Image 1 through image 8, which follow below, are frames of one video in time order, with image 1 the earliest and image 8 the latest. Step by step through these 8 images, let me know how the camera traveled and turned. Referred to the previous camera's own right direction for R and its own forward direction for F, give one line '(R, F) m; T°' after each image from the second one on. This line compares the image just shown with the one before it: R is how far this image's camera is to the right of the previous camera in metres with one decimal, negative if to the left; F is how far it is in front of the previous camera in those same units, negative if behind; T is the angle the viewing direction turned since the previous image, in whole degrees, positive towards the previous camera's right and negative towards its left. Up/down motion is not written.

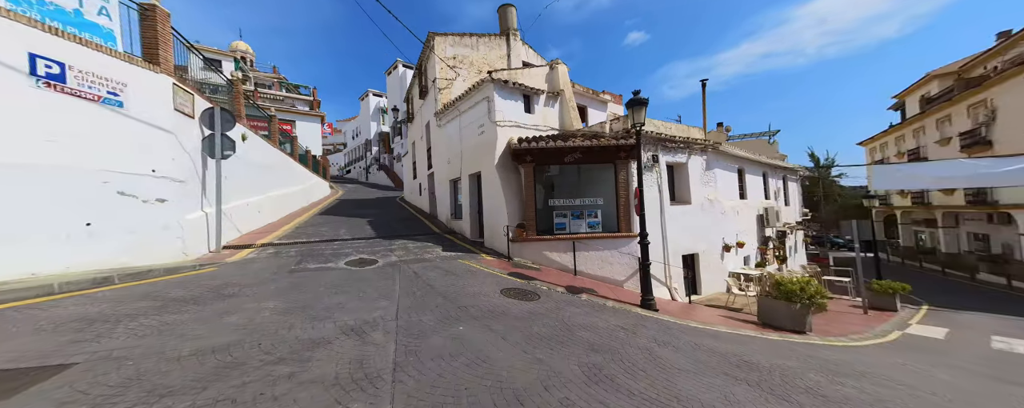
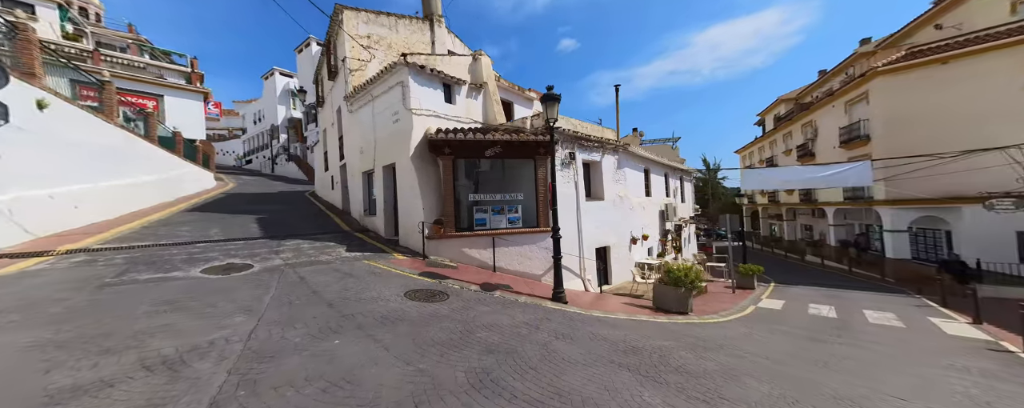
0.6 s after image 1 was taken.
(+0.2, +0.1) m; +12°
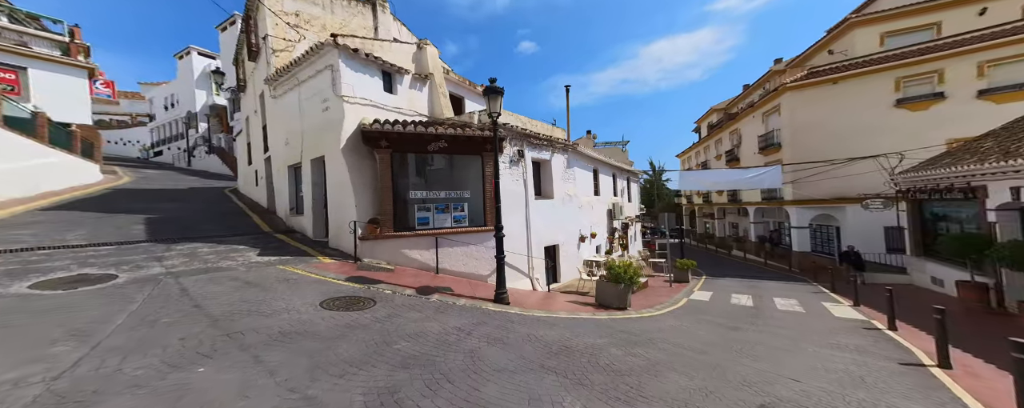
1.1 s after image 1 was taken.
(+0.2, +0.1) m; +8°
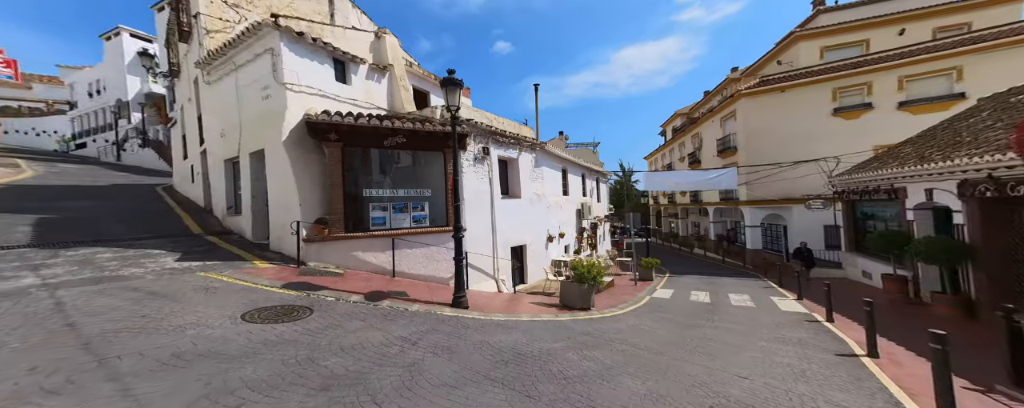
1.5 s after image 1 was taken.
(+0.2, +0.2) m; +5°
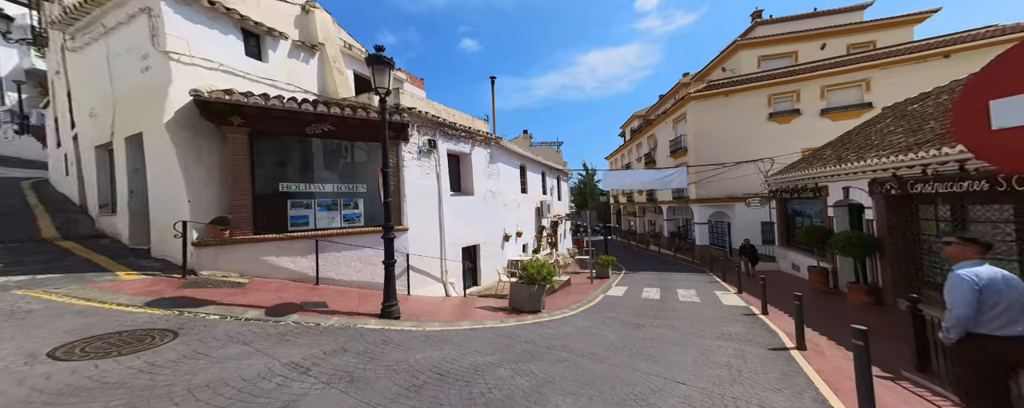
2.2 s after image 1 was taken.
(+0.4, +0.4) m; +7°
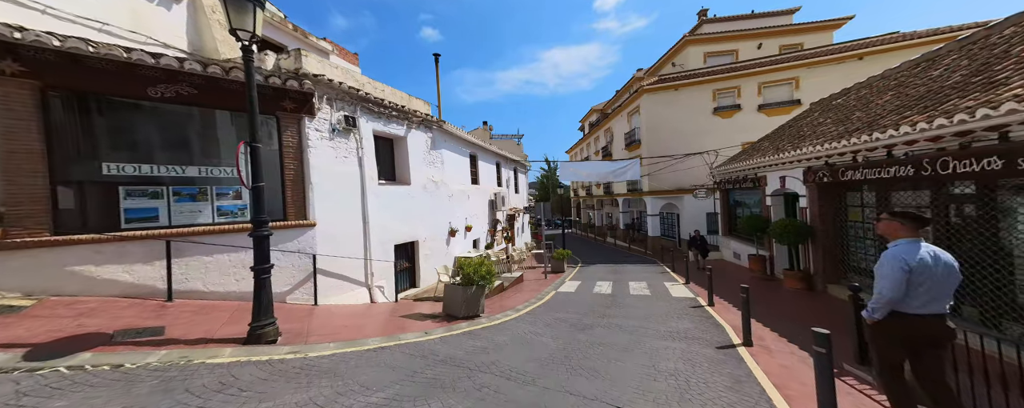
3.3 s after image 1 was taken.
(+0.6, +1.0) m; +7°
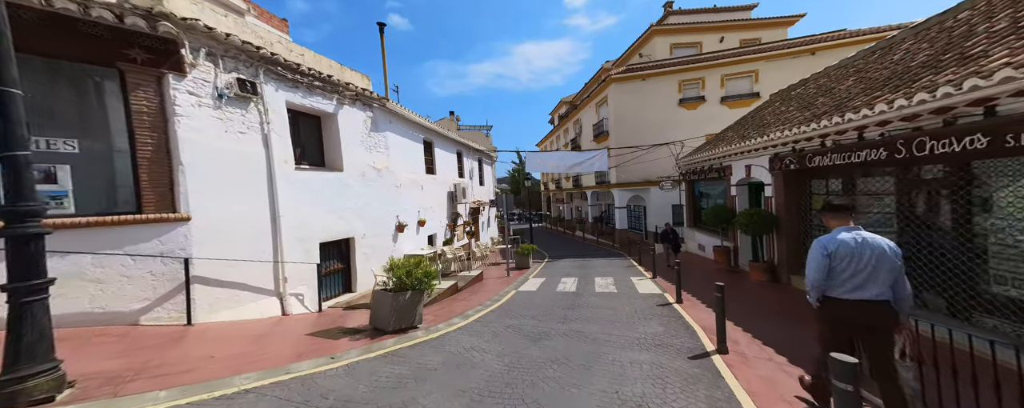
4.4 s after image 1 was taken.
(+0.5, +1.2) m; +5°
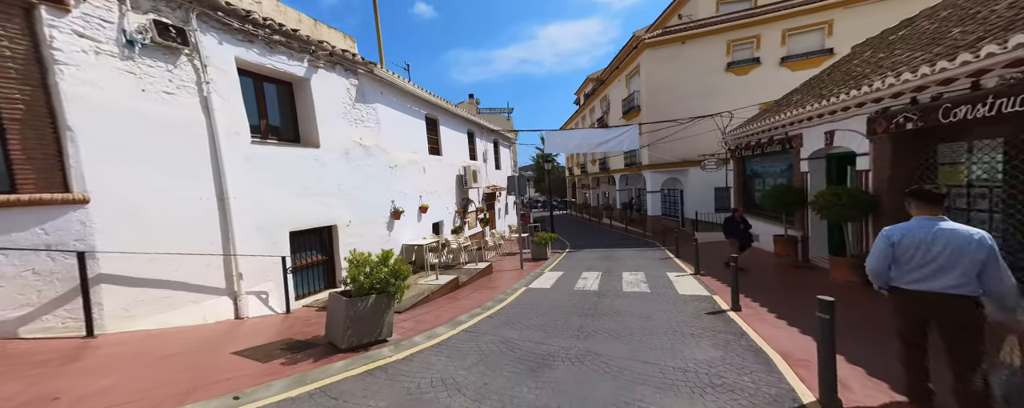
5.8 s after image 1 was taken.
(+0.4, +1.6) m; -5°
